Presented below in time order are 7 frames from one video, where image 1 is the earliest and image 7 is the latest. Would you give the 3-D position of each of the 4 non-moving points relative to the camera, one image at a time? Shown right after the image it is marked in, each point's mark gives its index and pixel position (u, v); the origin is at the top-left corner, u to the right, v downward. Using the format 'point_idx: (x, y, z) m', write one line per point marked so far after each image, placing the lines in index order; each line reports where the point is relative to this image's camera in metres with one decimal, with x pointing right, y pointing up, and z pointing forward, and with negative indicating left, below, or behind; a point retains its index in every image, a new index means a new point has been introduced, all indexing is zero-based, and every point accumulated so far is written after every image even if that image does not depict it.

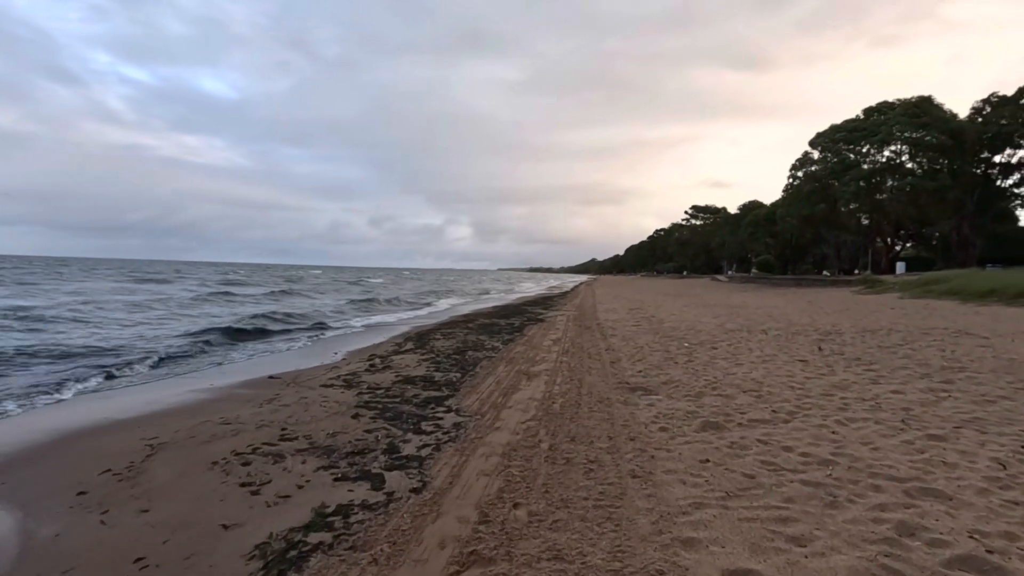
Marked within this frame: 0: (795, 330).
0: (+7.3, -1.1, +13.7) m
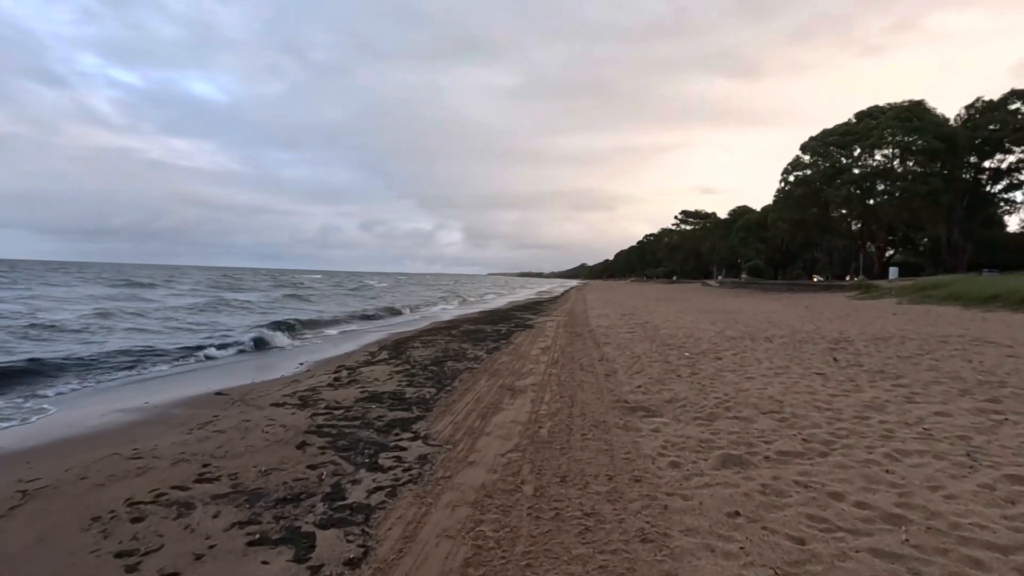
0: (+6.9, -1.2, +12.8) m
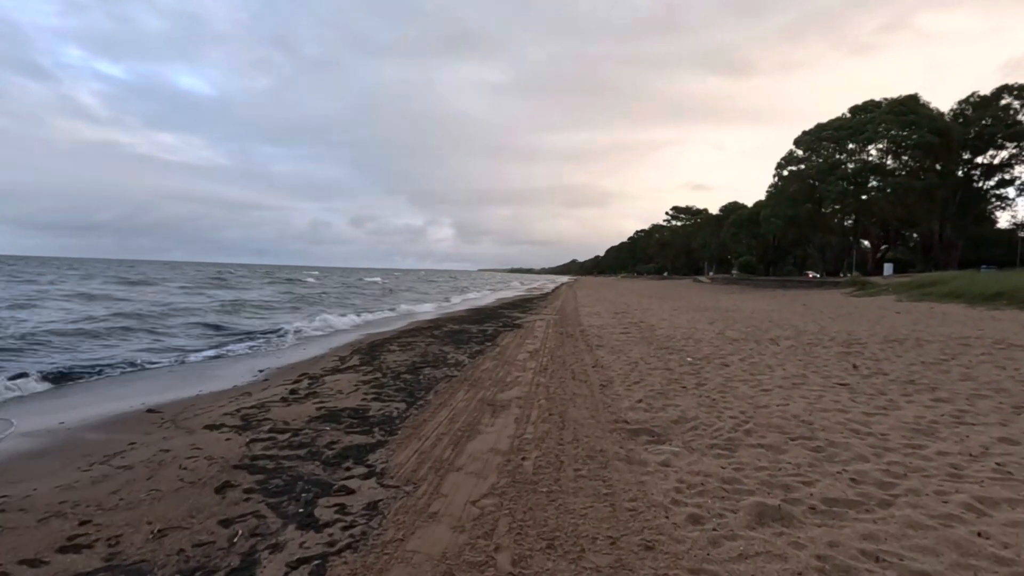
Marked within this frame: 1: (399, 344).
0: (+6.6, -1.1, +11.9) m
1: (-2.6, -1.3, +12.3) m
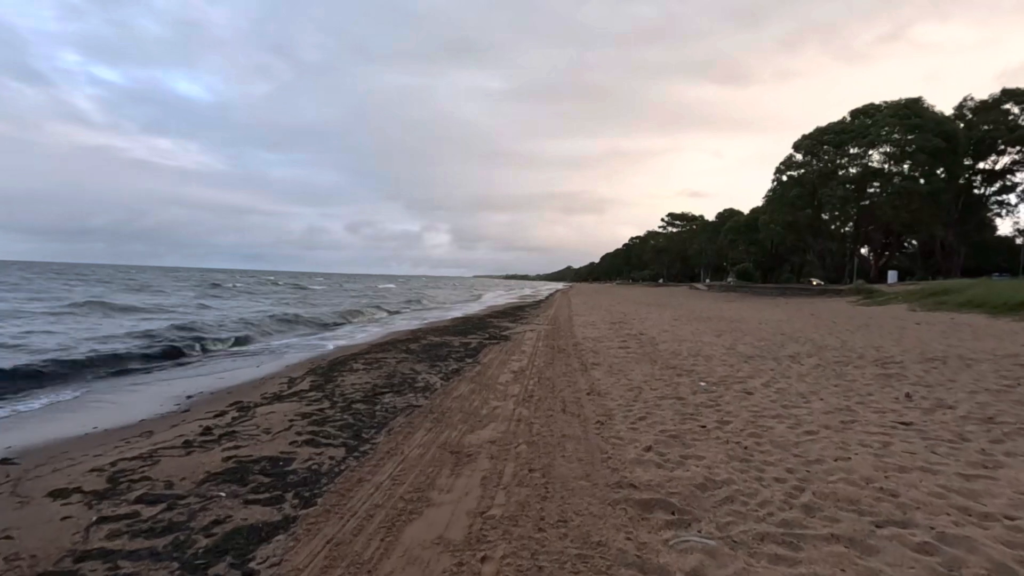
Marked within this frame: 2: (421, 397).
0: (+6.3, -1.3, +10.4) m
1: (-3.0, -1.5, +10.8) m
2: (-1.3, -1.6, +7.8) m
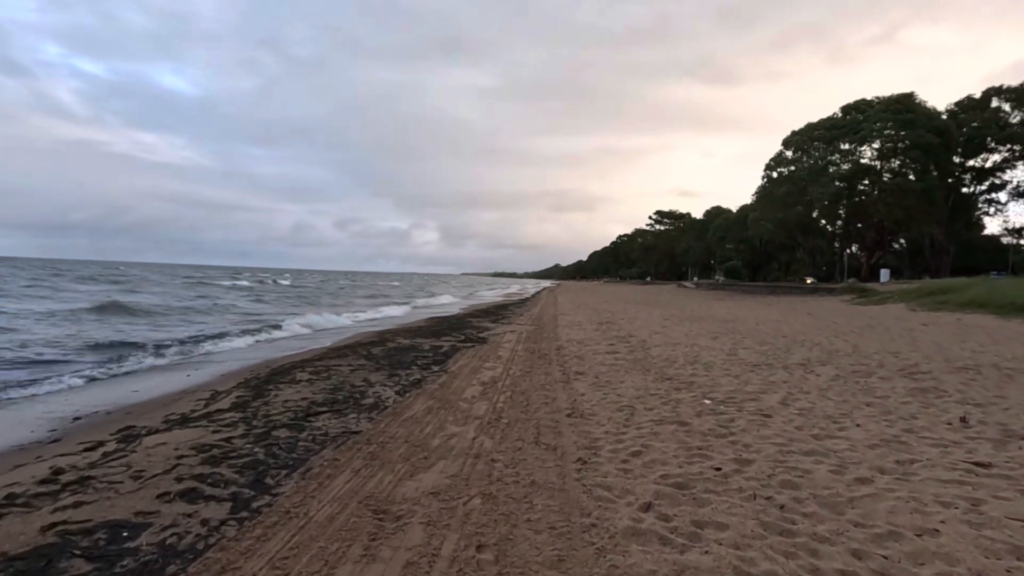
0: (+5.8, -1.3, +9.1) m
1: (-3.5, -1.4, +9.3) m
2: (-1.8, -1.6, +6.4) m
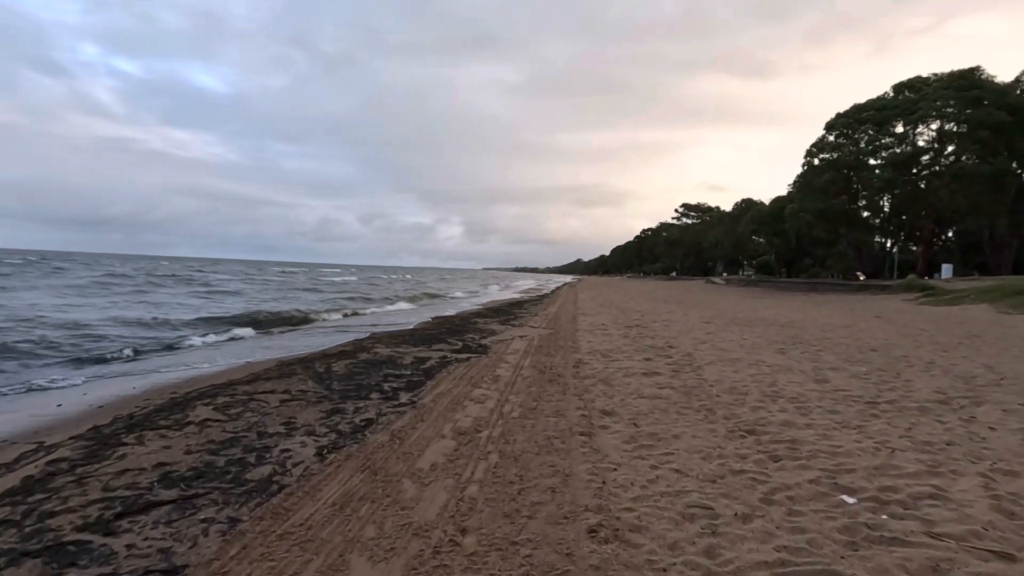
0: (+5.7, -1.3, +6.0) m
1: (-3.5, -1.4, +6.5) m
2: (-1.9, -1.5, +3.5) m
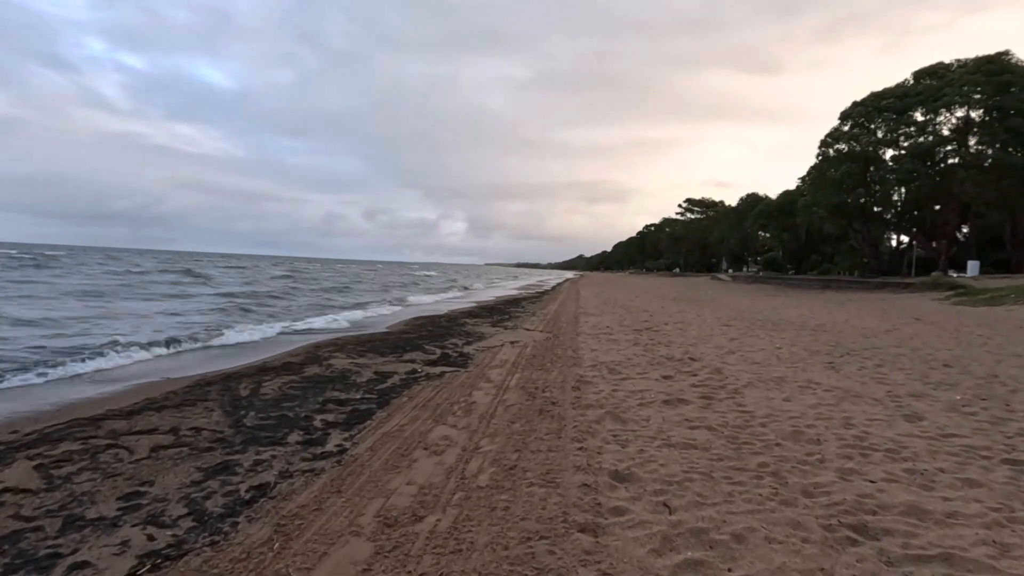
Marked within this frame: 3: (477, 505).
0: (+5.4, -1.3, +3.9) m
1: (-3.8, -1.4, +4.4) m
2: (-2.2, -1.6, +1.5) m
3: (-0.2, -1.5, +3.7) m
